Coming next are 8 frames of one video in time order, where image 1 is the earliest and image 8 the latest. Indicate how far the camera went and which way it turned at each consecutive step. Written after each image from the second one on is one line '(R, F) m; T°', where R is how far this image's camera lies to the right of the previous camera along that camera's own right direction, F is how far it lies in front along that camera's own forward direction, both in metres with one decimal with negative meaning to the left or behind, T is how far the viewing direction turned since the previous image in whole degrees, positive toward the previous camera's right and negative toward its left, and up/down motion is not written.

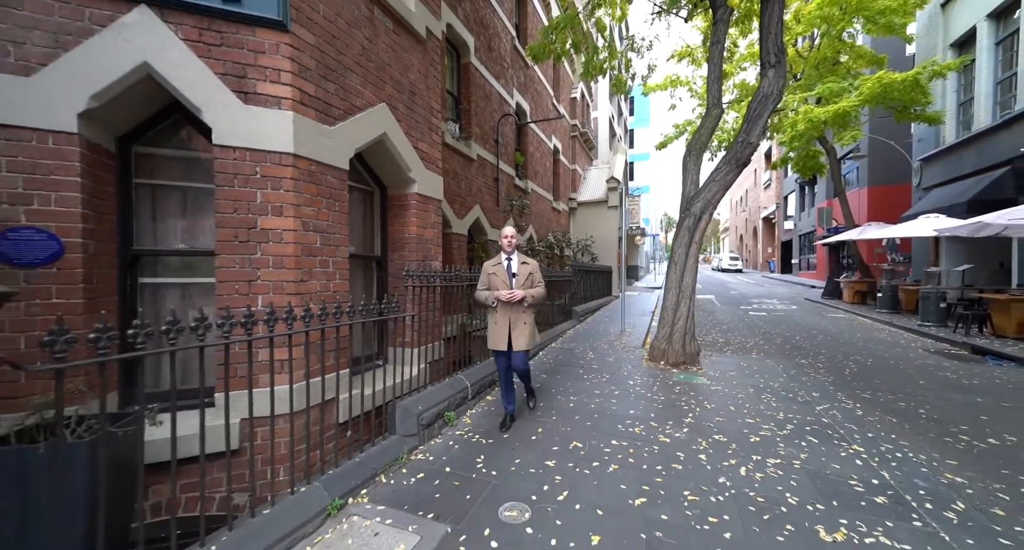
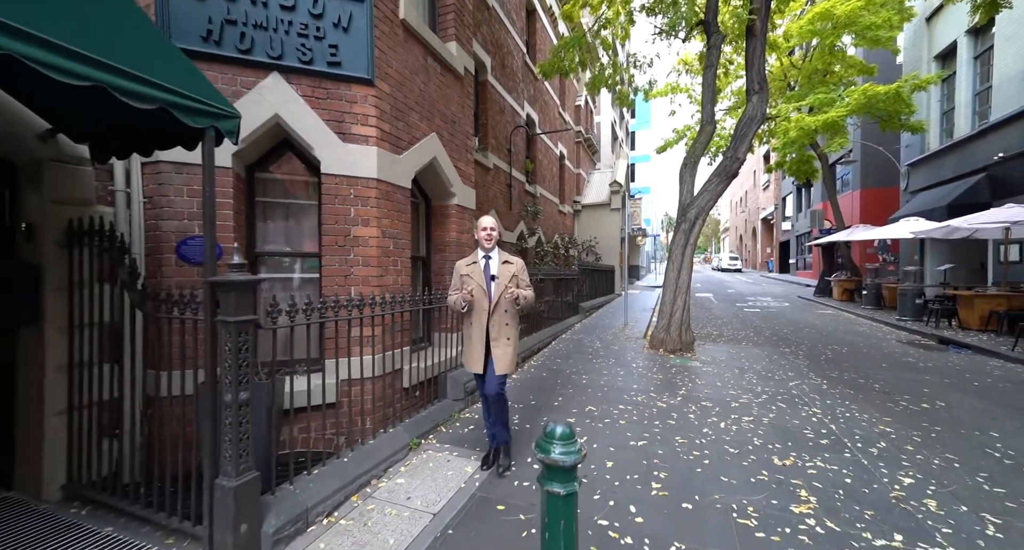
(-0.3, -1.0) m; 0°
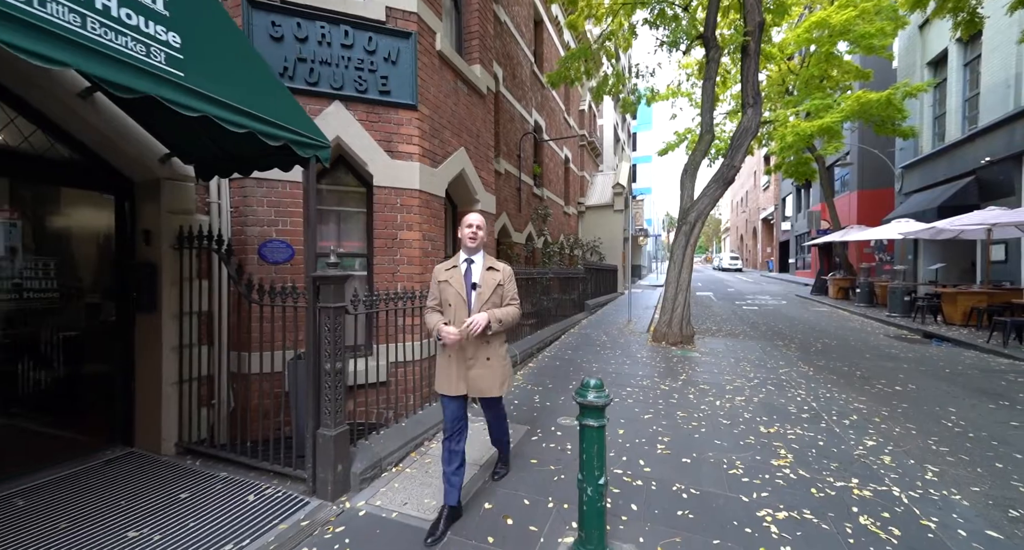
(-0.3, -0.7) m; 0°
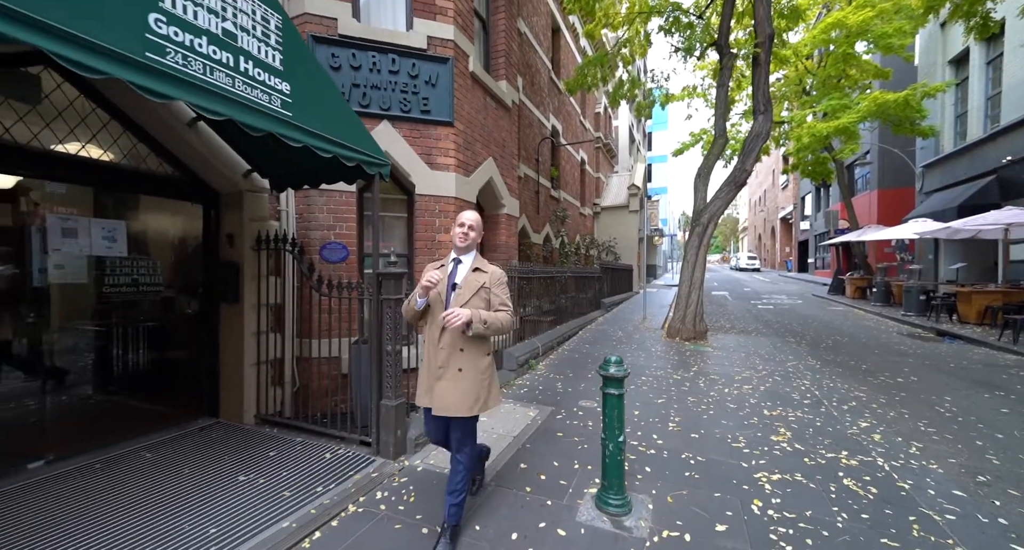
(-0.1, -0.6) m; -2°
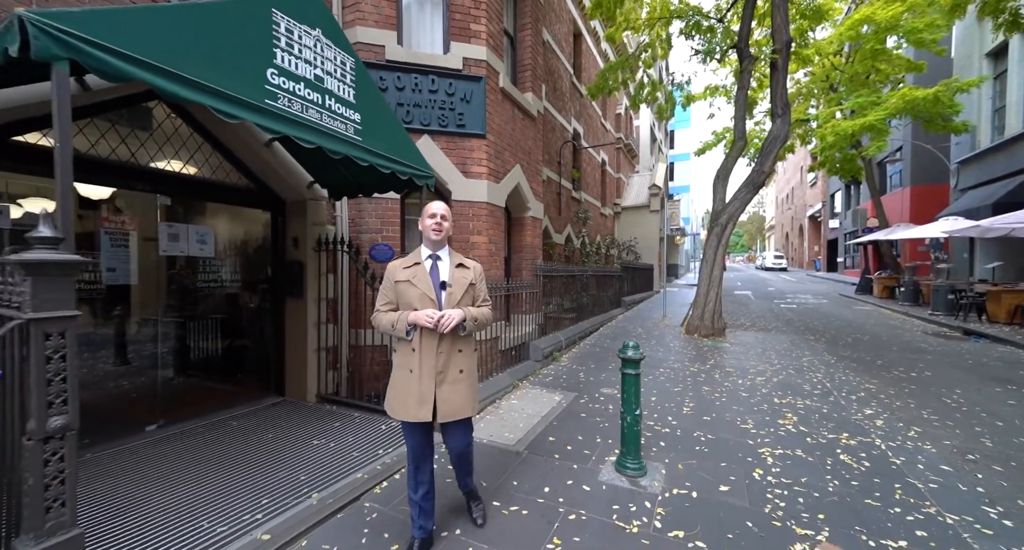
(-0.1, -0.5) m; -3°
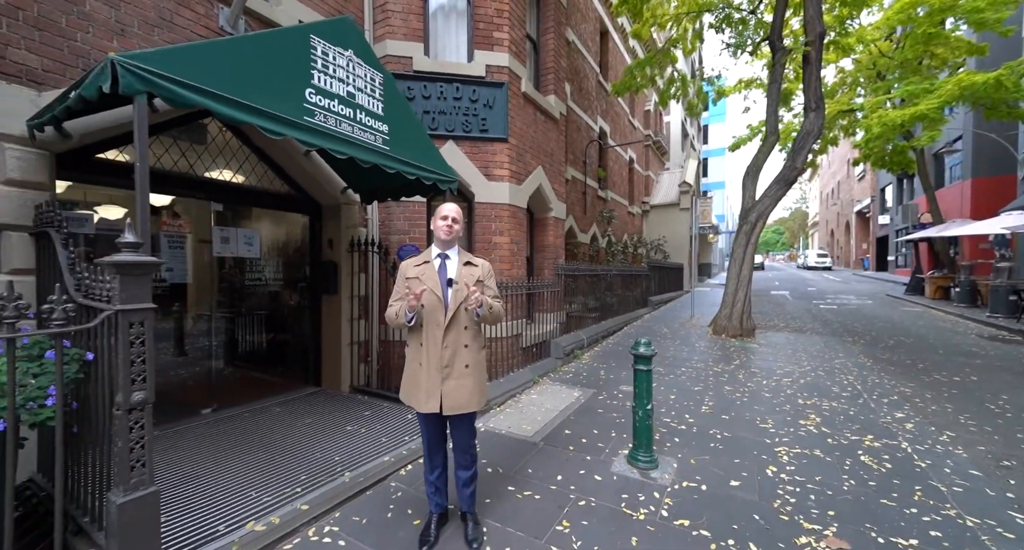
(+0.1, -0.2) m; -4°
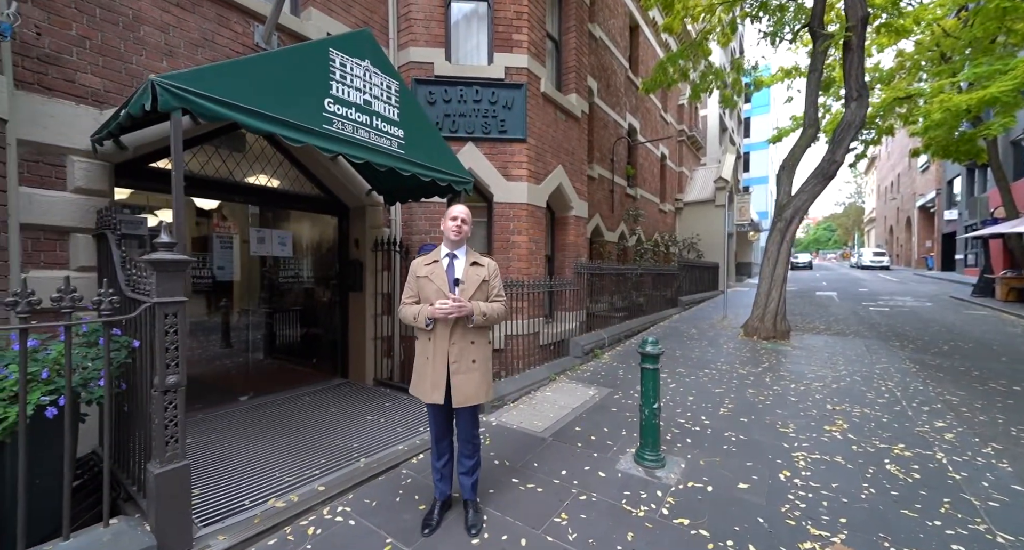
(+0.3, -0.1) m; -5°
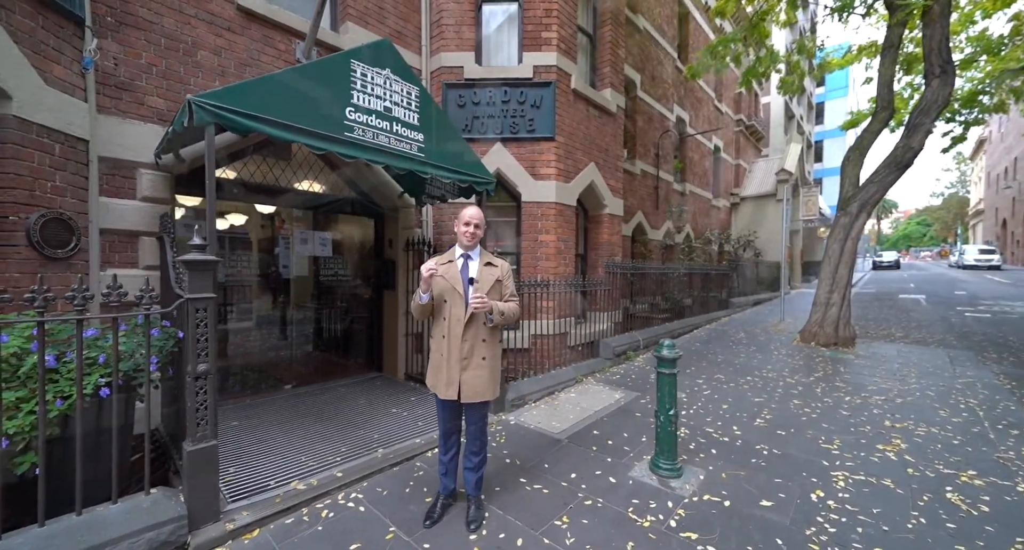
(+0.4, 0.0) m; -8°
